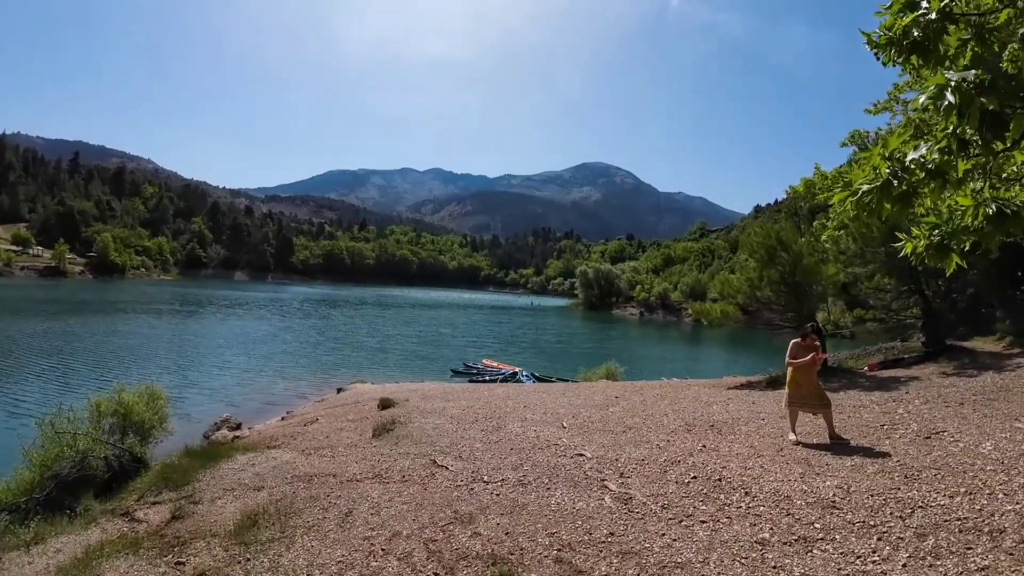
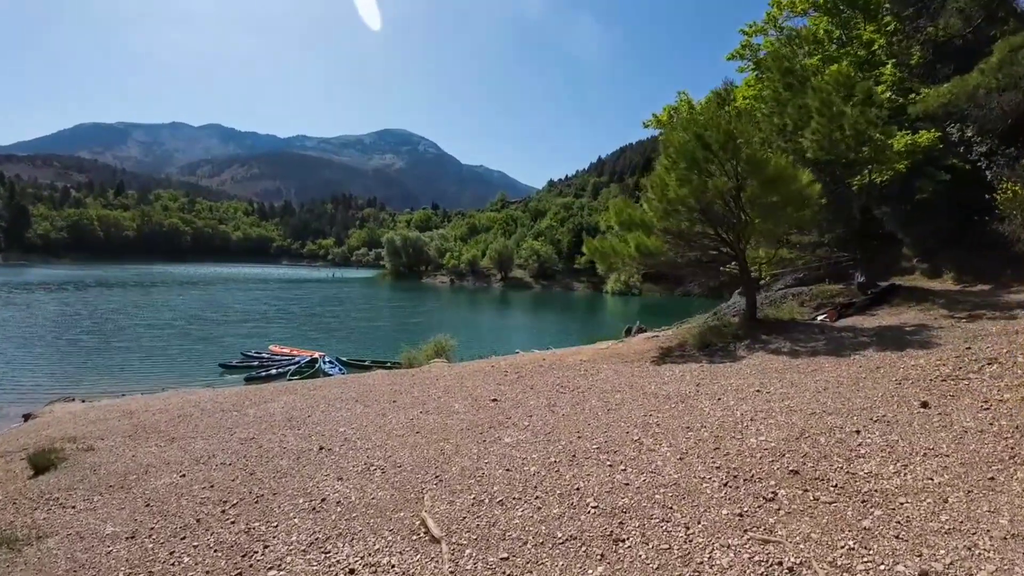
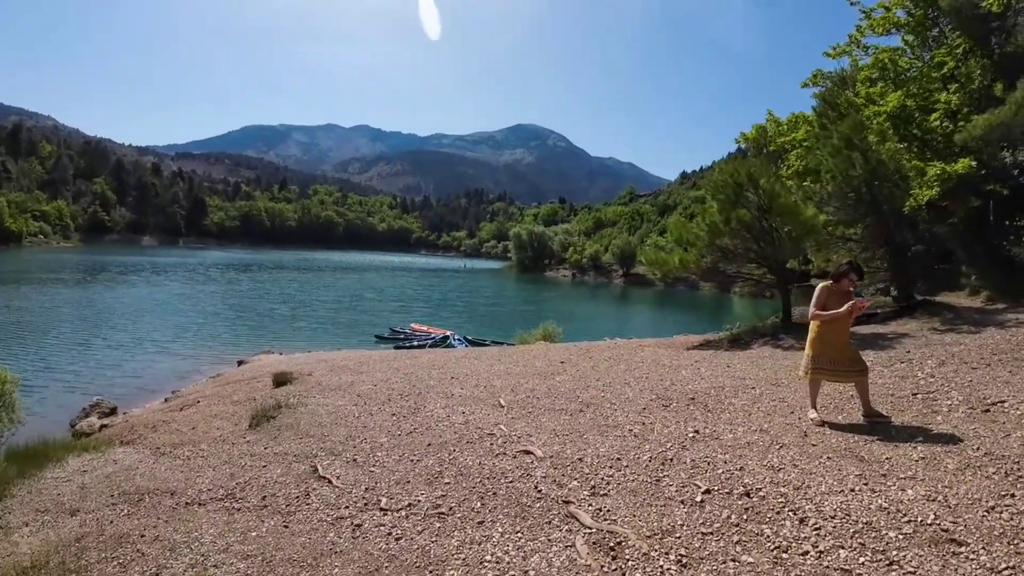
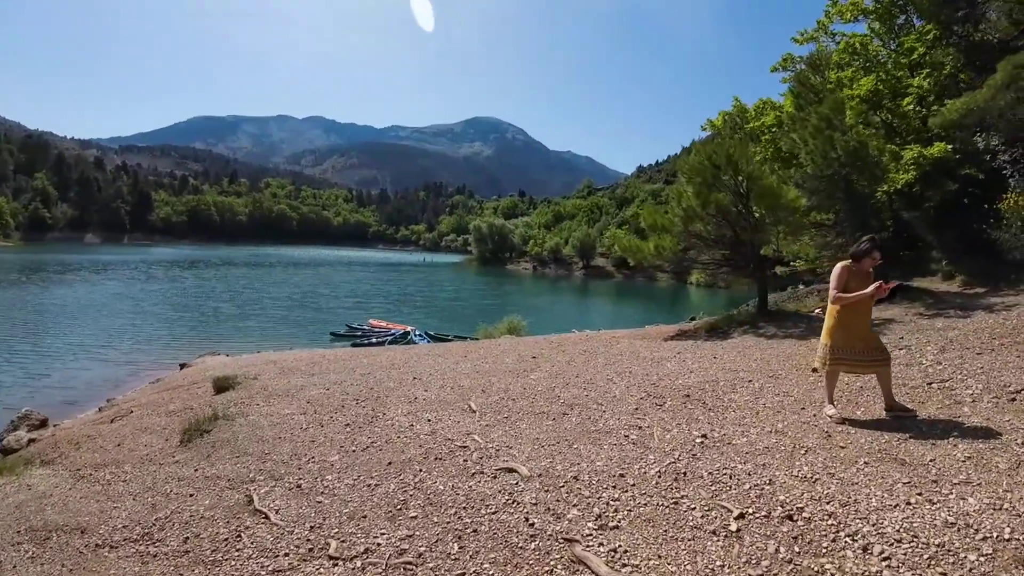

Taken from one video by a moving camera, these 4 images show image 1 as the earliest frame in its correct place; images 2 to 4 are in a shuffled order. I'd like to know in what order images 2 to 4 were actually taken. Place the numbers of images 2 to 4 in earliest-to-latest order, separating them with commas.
3, 4, 2
